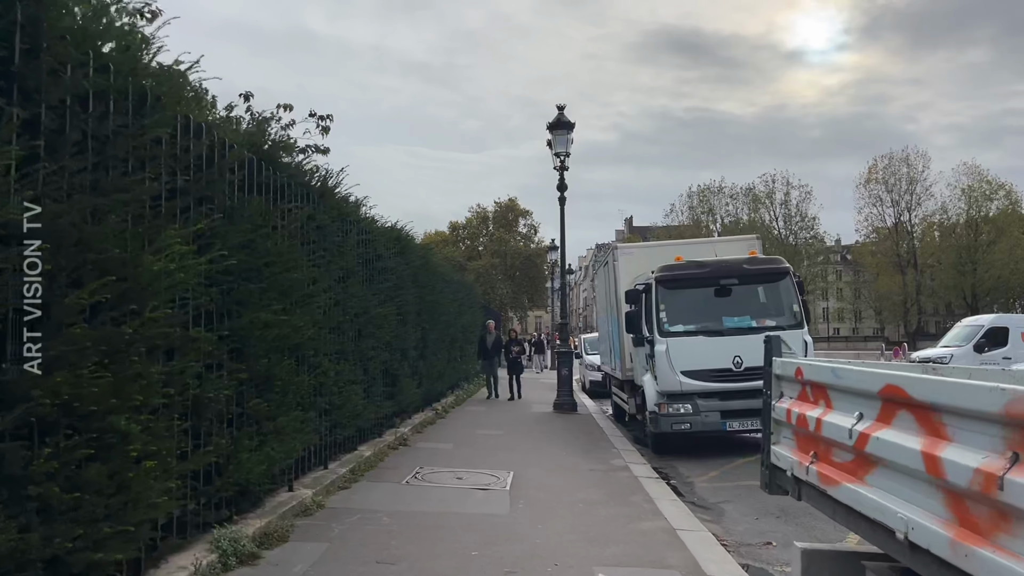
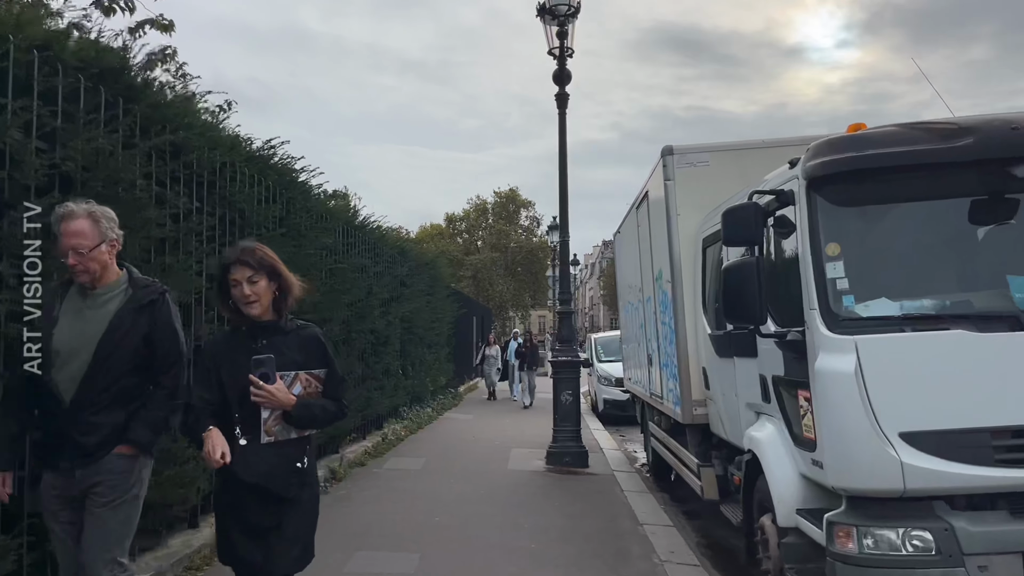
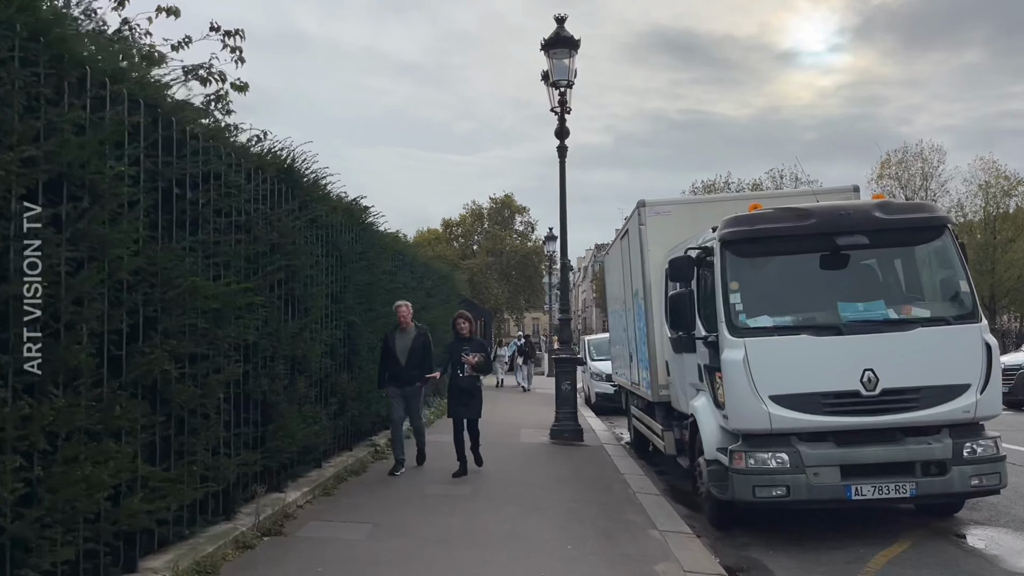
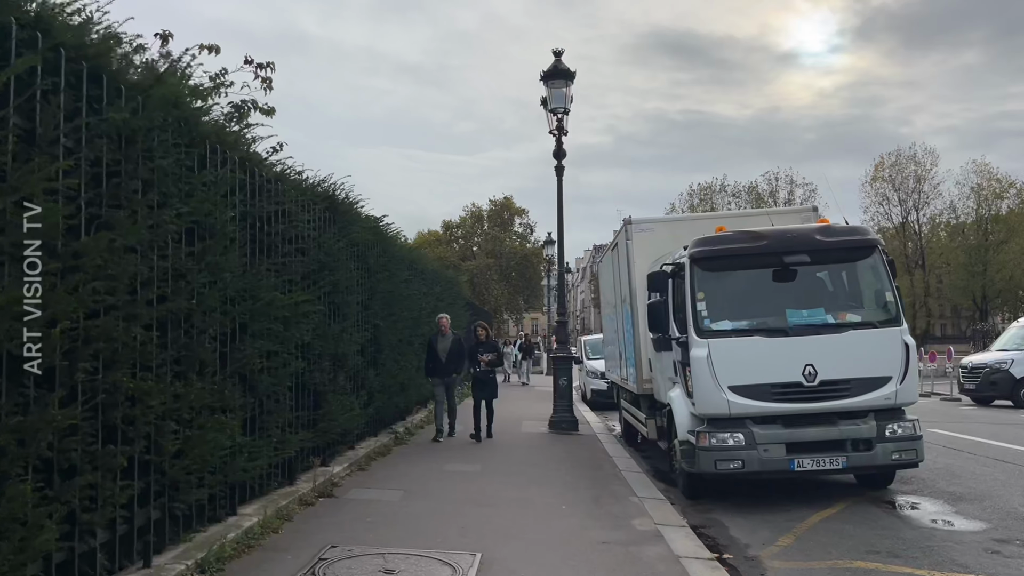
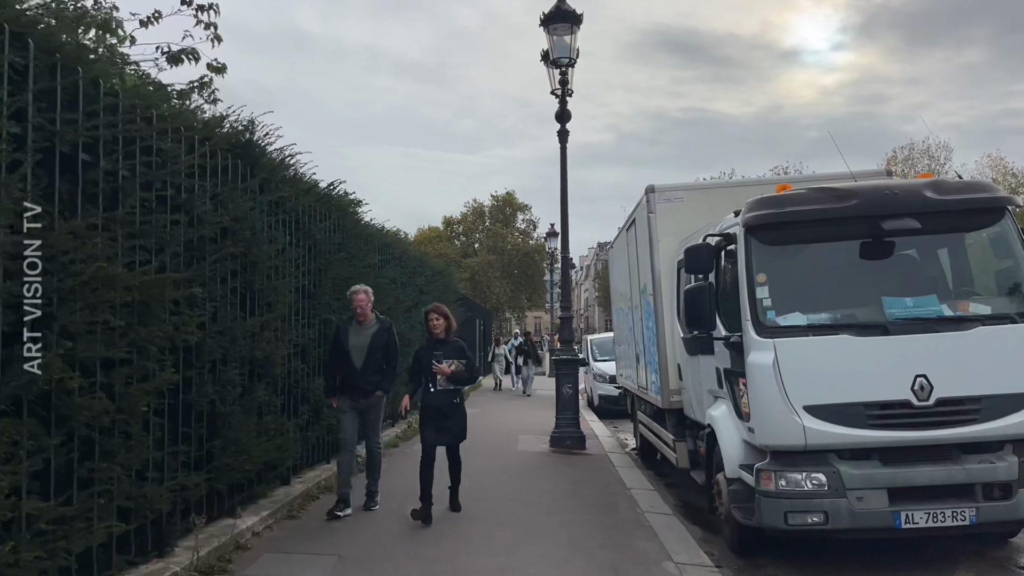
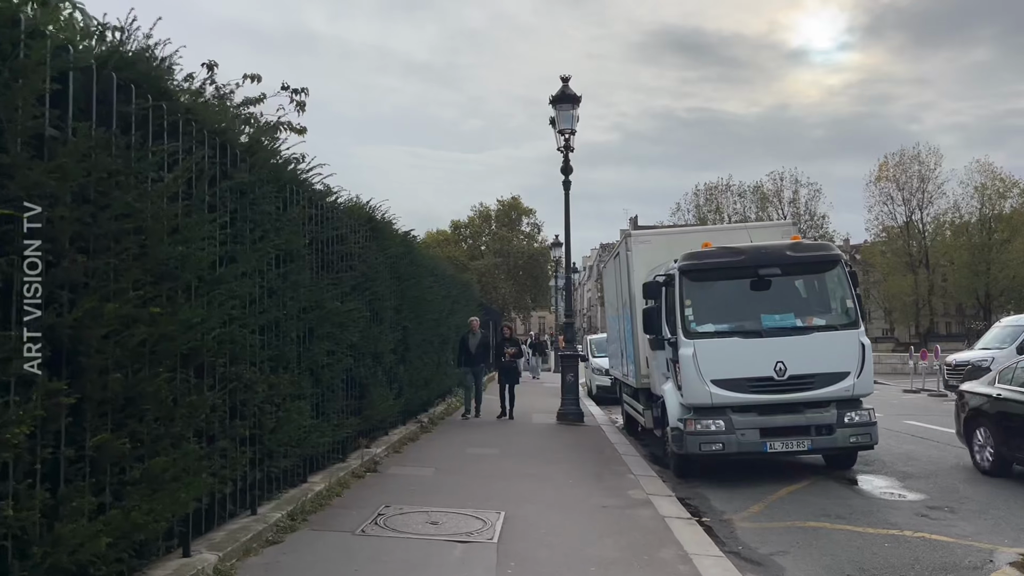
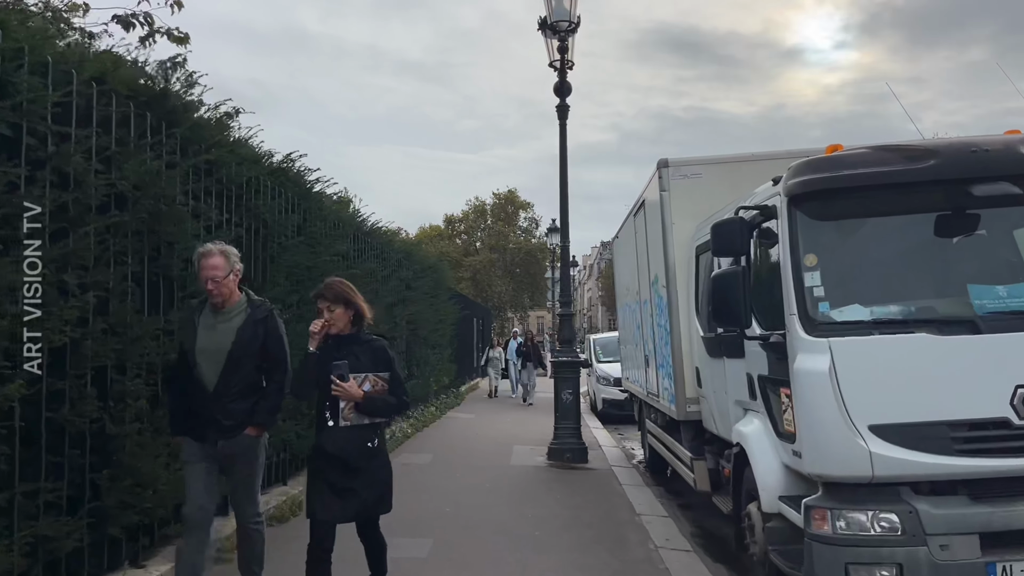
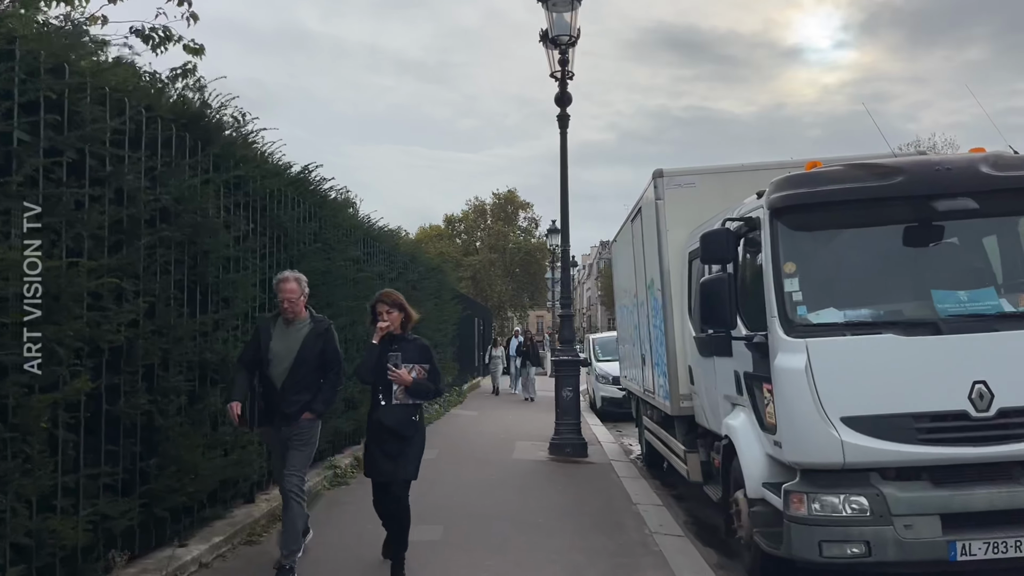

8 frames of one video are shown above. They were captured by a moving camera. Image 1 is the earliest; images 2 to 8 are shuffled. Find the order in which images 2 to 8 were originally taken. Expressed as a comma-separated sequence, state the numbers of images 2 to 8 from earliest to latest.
6, 4, 3, 5, 8, 7, 2
